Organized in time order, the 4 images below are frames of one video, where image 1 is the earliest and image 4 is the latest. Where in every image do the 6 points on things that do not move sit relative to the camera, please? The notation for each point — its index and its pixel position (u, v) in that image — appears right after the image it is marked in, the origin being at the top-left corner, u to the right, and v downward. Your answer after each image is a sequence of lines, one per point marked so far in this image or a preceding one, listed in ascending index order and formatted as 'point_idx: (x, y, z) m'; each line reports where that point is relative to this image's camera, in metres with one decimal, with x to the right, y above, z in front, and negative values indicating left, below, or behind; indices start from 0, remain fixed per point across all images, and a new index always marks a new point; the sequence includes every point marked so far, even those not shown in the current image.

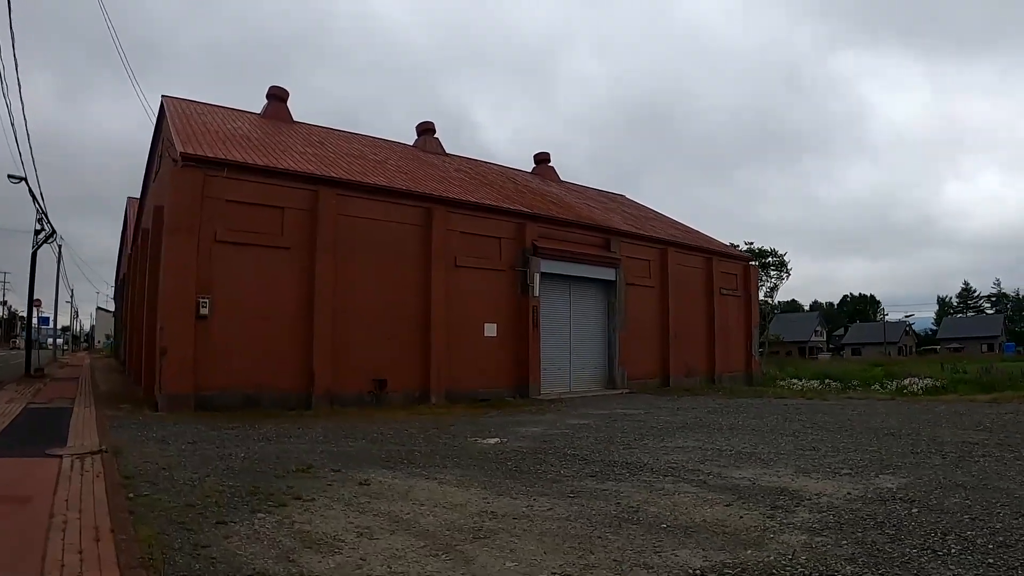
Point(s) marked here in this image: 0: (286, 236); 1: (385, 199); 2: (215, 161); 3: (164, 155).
0: (-4.3, +1.0, +13.8) m
1: (-2.6, +1.8, +15.3) m
2: (-5.3, +2.3, +13.1) m
3: (-7.1, +2.7, +15.2) m
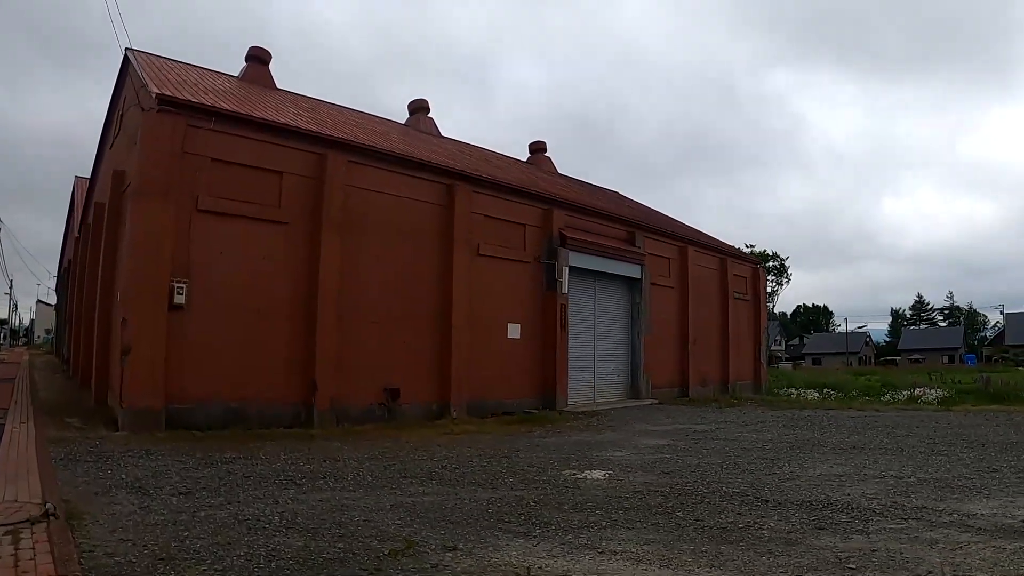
0: (-3.4, +1.2, +11.0) m
1: (-1.9, +2.0, +12.6) m
2: (-4.4, +2.5, +10.2) m
3: (-6.4, +3.0, +12.3) m
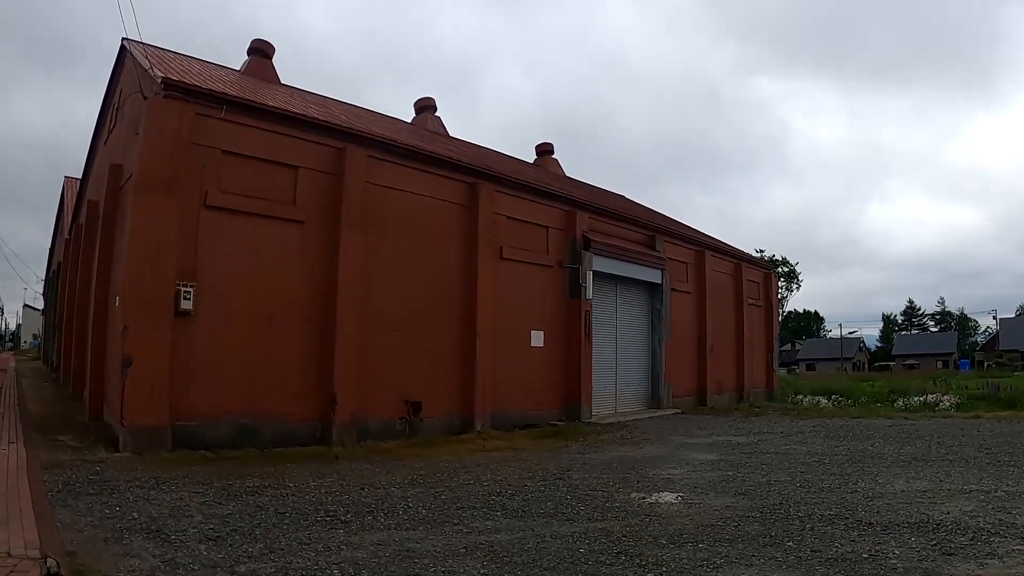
0: (-2.9, +1.1, +10.1) m
1: (-1.4, +1.9, +11.7) m
2: (-3.8, +2.4, +9.3) m
3: (-5.9, +2.9, +11.4) m
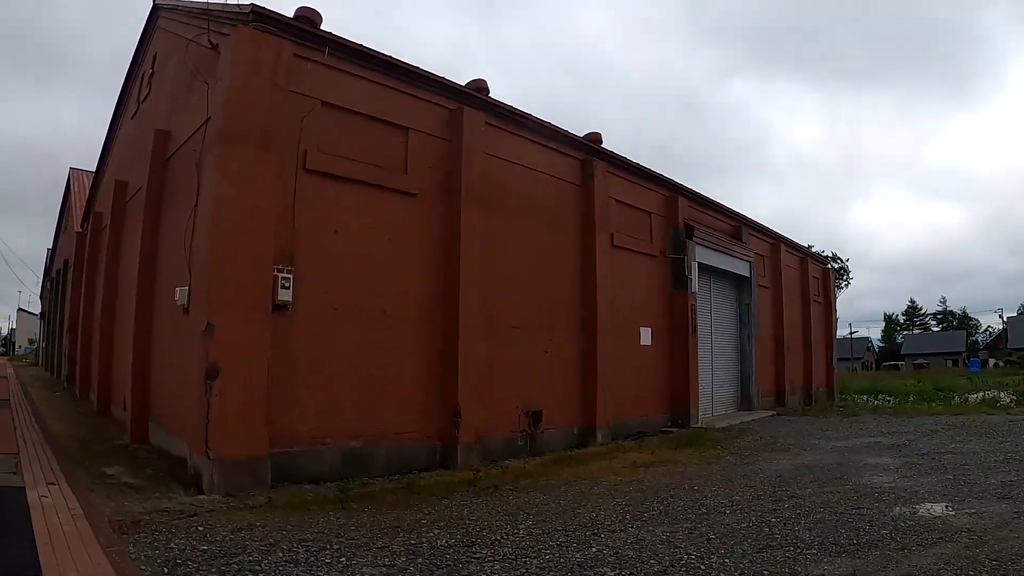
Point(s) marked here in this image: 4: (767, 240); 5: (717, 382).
0: (-1.2, +1.3, +8.4) m
1: (+0.3, +2.1, +10.0) m
2: (-2.1, +2.6, +7.6) m
3: (-4.1, +3.0, +9.6) m
4: (+6.8, +1.4, +19.5) m
5: (+4.2, -1.9, +15.2) m
